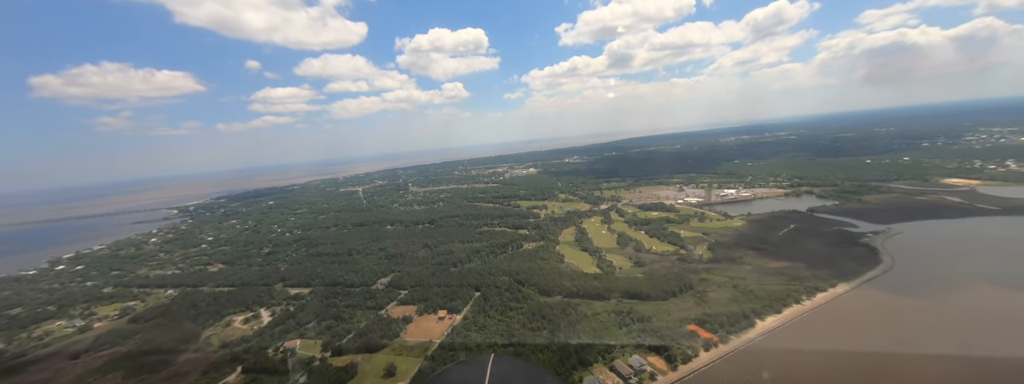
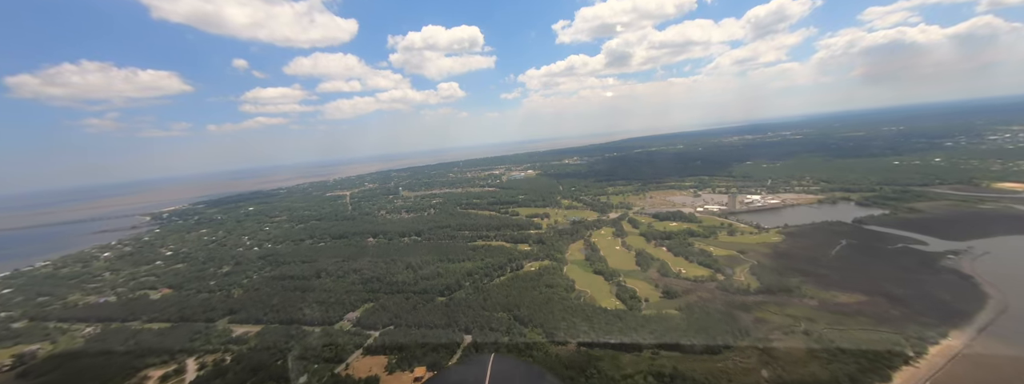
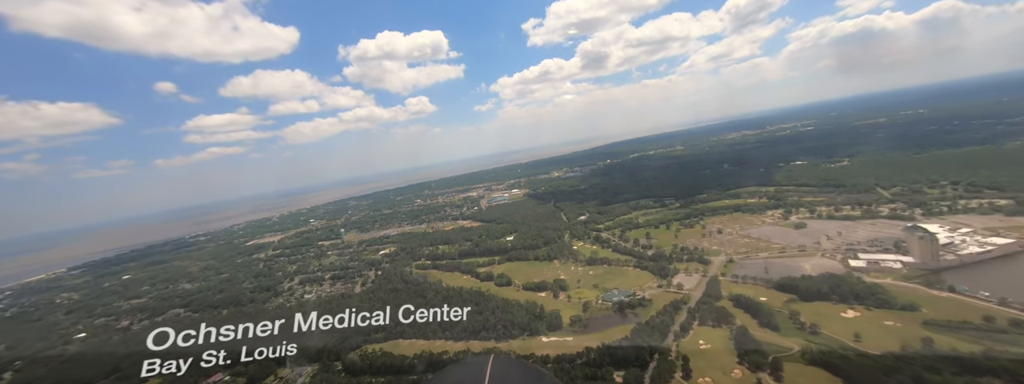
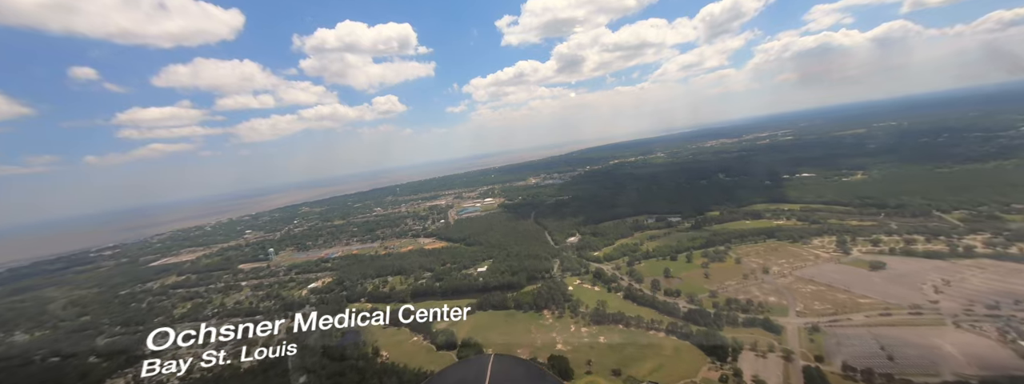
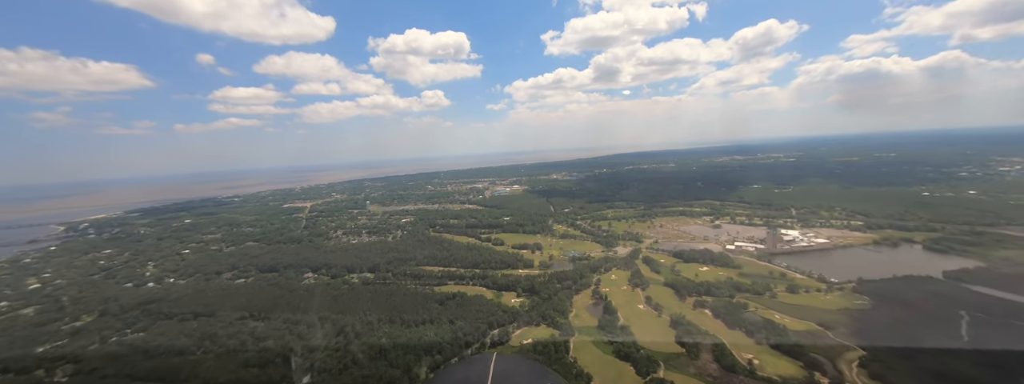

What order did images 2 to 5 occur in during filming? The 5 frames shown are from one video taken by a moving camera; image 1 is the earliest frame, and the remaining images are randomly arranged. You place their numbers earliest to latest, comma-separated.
2, 5, 3, 4
